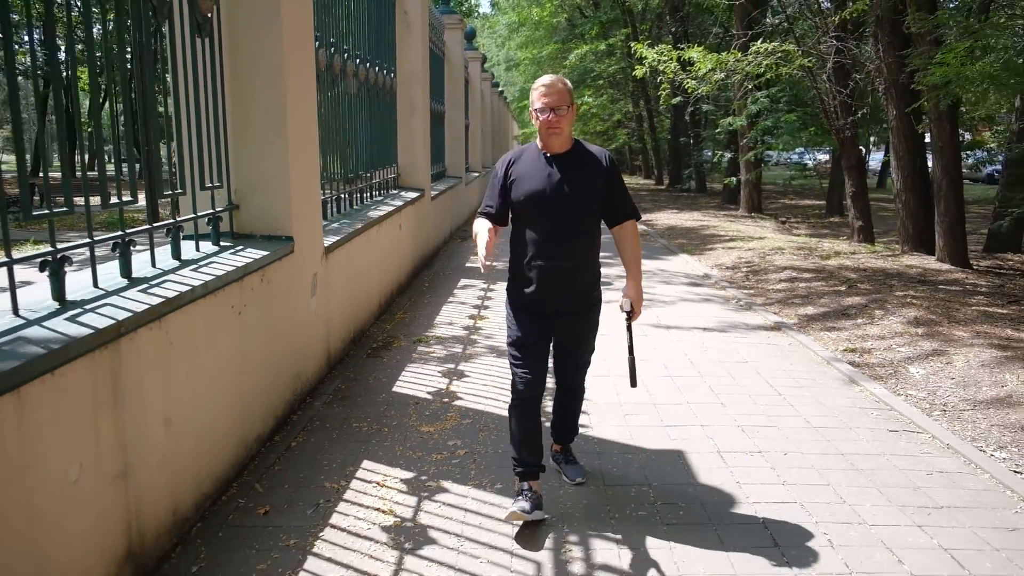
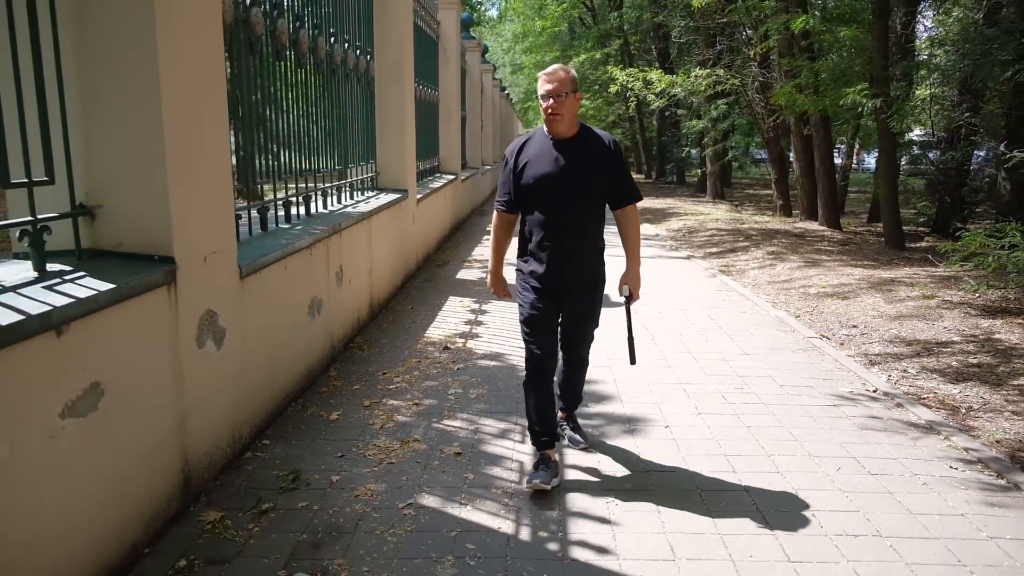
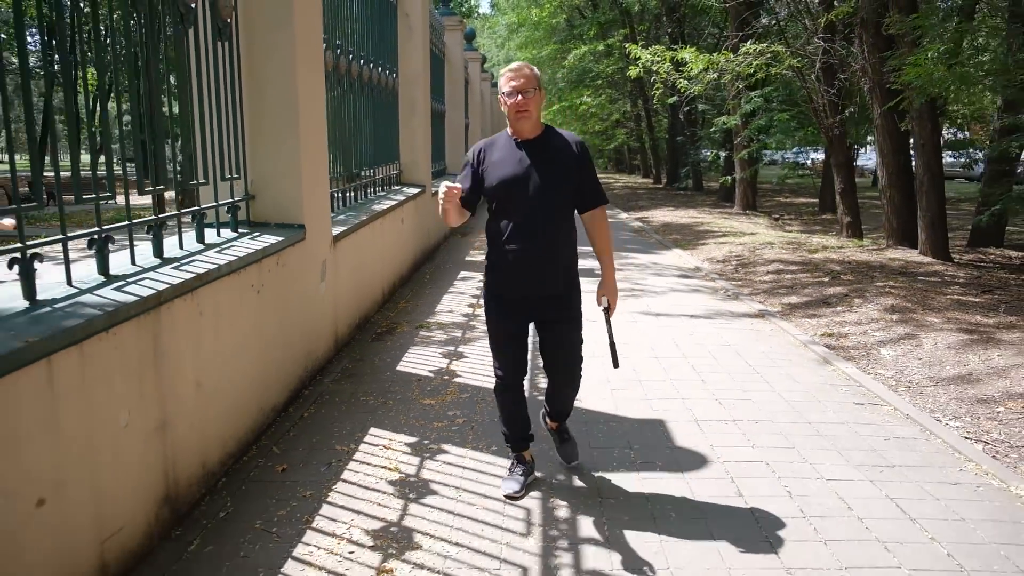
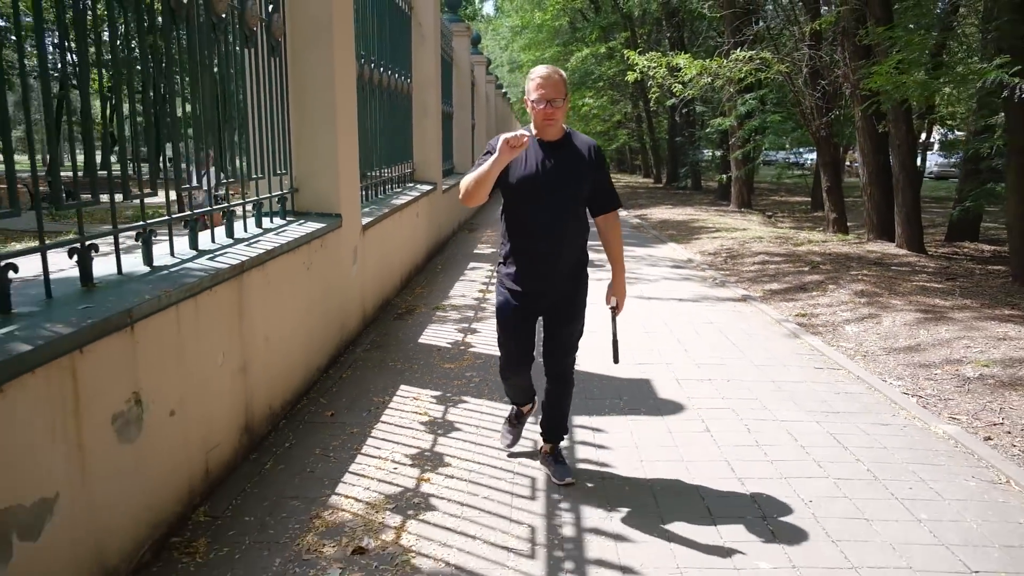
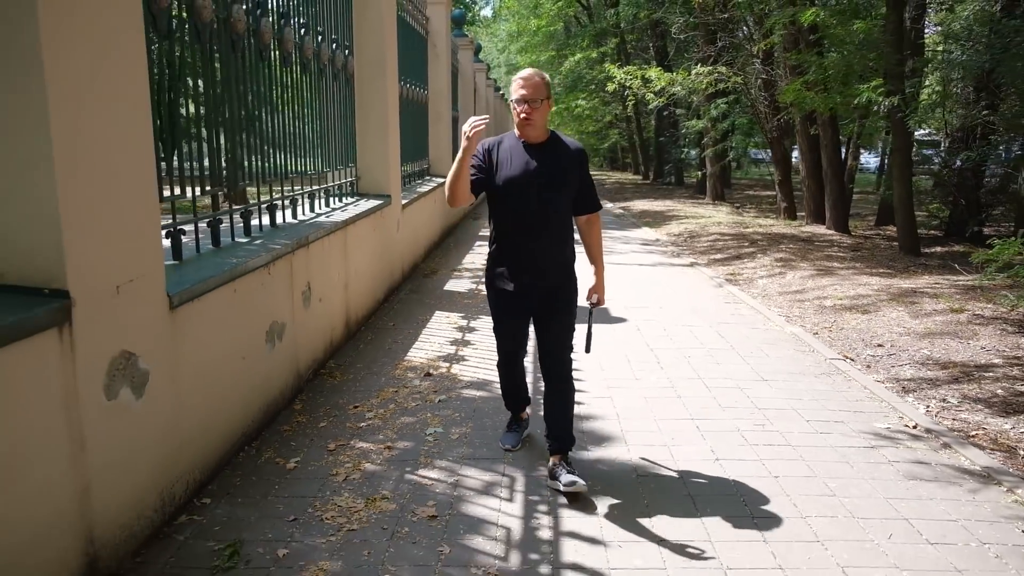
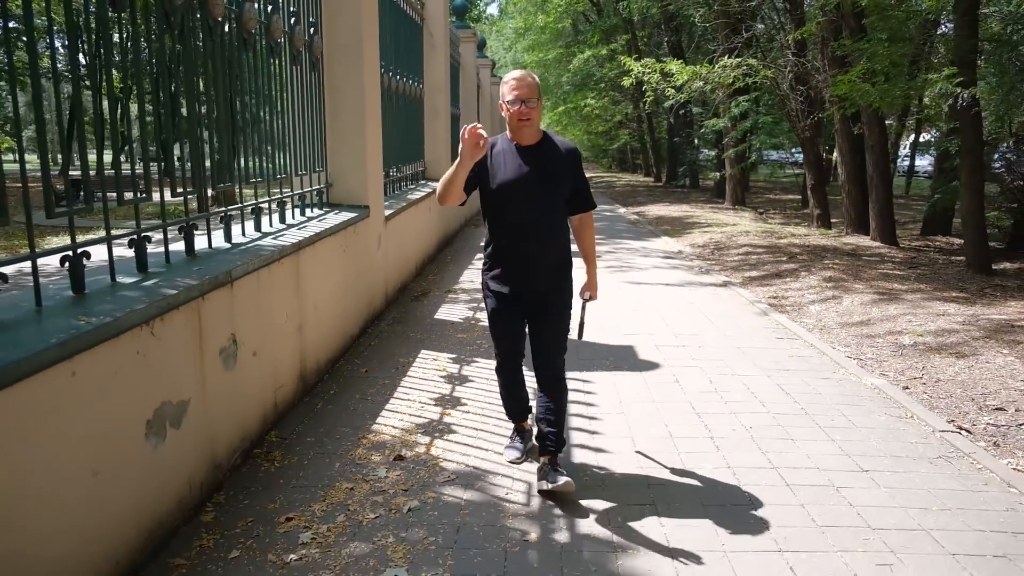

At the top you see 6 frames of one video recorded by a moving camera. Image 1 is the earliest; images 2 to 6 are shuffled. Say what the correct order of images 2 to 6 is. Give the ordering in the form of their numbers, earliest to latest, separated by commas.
3, 4, 6, 5, 2
